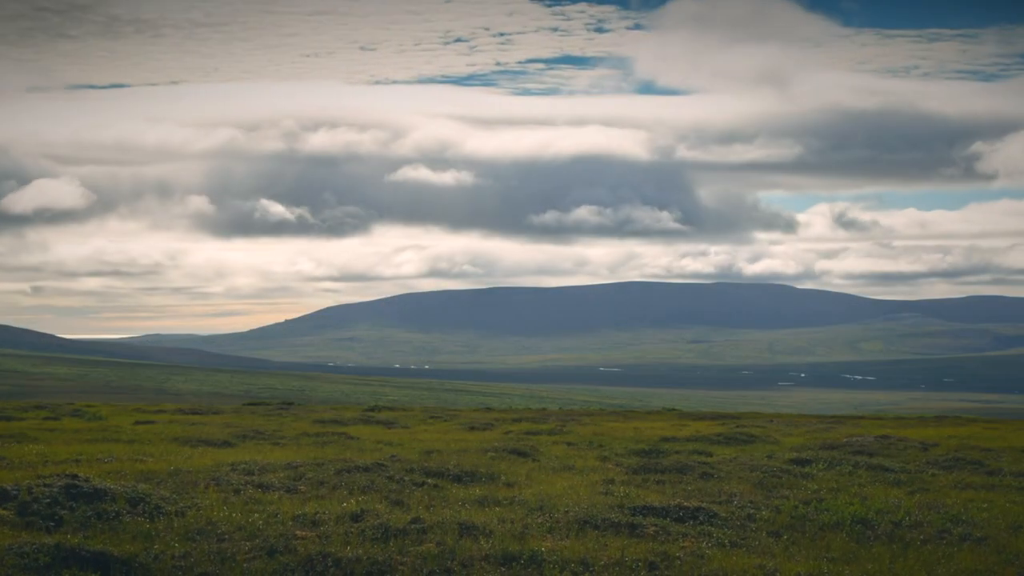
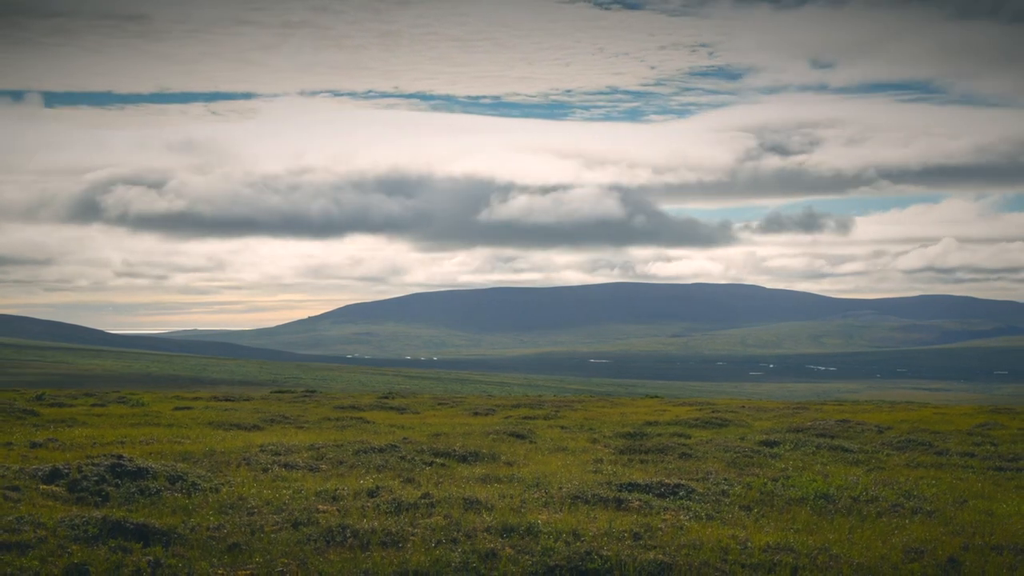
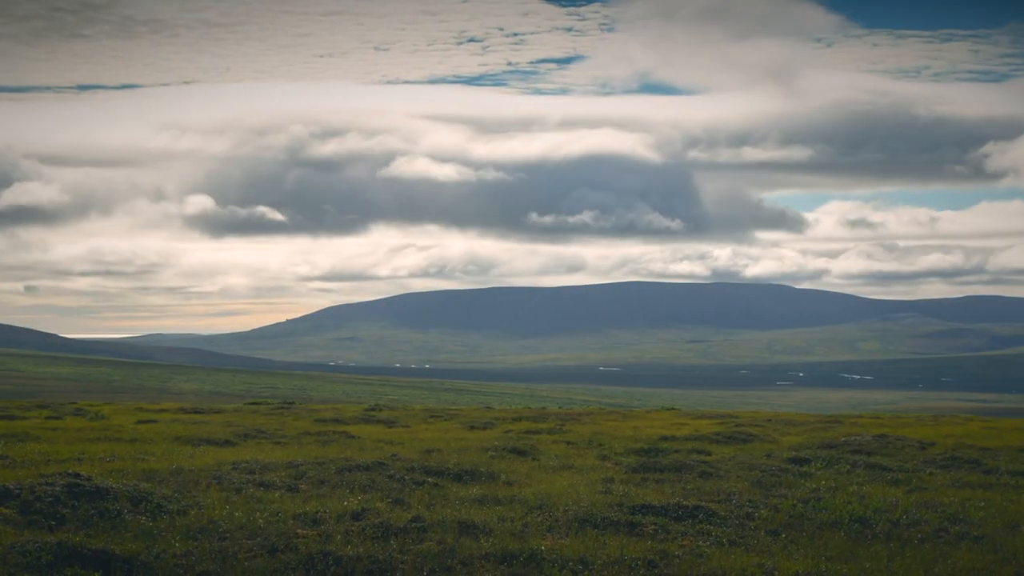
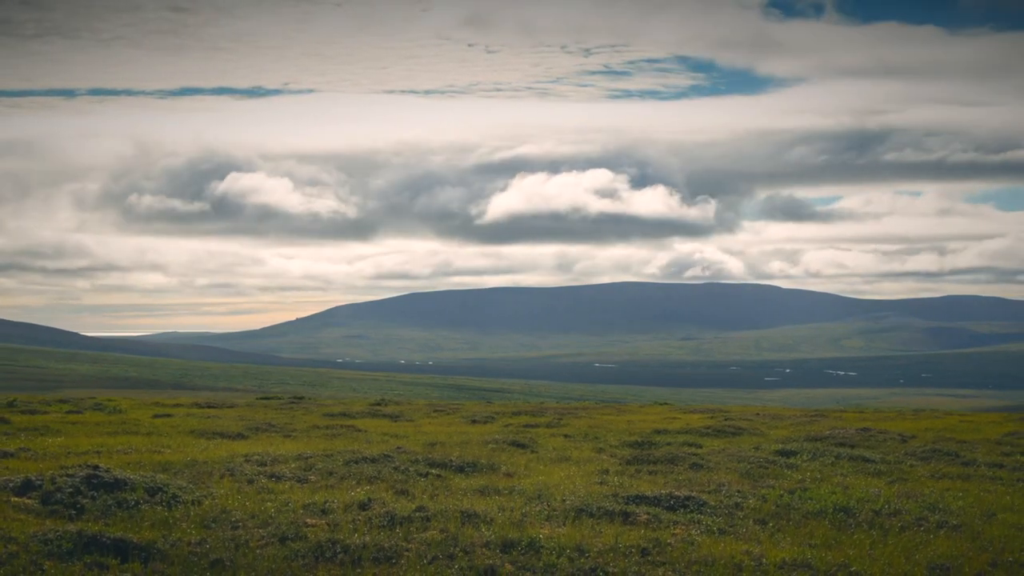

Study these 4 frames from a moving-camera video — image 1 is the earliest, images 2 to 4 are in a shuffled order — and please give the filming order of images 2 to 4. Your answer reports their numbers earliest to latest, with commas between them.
3, 4, 2
